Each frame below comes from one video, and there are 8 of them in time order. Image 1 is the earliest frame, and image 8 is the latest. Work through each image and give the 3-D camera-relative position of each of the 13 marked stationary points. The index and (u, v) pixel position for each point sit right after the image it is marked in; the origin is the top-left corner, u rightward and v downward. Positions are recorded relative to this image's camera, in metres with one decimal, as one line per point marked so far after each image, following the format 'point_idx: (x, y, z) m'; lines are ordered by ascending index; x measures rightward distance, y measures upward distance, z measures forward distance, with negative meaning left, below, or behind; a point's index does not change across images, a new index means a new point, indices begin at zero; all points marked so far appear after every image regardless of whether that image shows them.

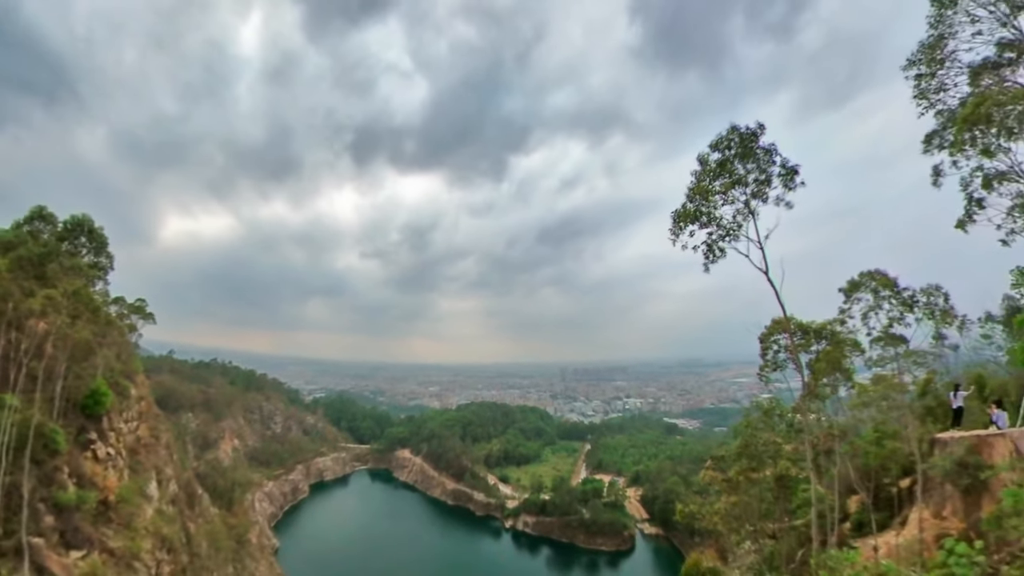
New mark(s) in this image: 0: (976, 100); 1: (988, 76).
0: (+10.3, +4.1, +12.3) m
1: (+10.2, +4.6, +12.0) m
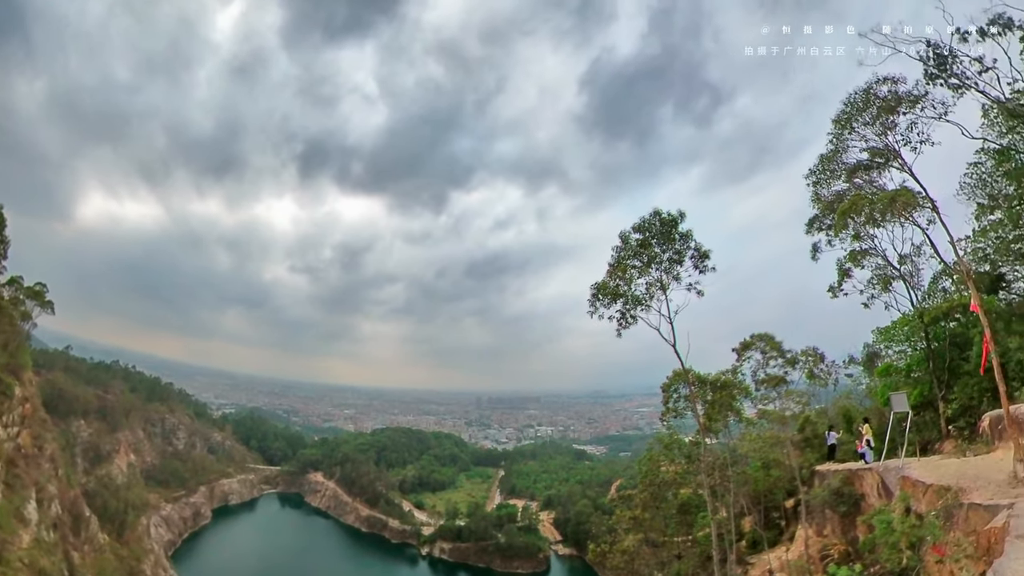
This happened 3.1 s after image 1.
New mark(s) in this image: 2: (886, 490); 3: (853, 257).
0: (+9.7, +2.6, +15.9) m
1: (+9.7, +3.2, +15.6) m
2: (+9.5, -5.1, +14.1) m
3: (+9.8, +1.0, +16.2) m
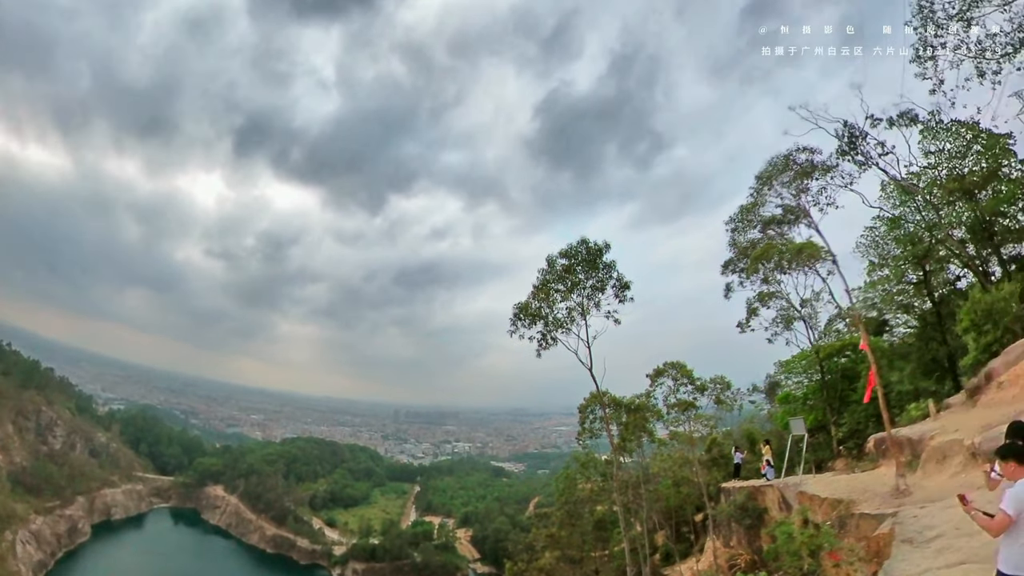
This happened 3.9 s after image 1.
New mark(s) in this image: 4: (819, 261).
0: (+8.3, +1.4, +18.2) m
1: (+8.4, +2.0, +18.1) m
2: (+7.9, -6.1, +16.0) m
3: (+8.2, -0.3, +18.5) m
4: (+9.3, +0.9, +17.0) m
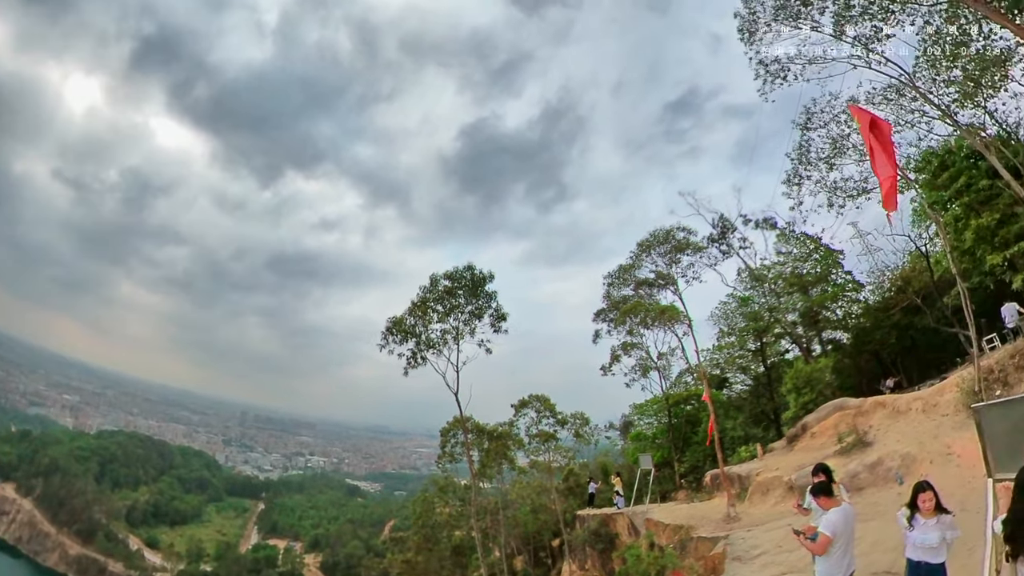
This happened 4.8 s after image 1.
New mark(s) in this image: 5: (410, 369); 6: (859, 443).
0: (+4.6, -0.5, +21.1) m
1: (+5.0, 0.0, +21.1) m
2: (+4.0, -7.8, +18.0) m
3: (+4.2, -2.2, +21.1) m
4: (+6.0, -1.2, +20.4) m
5: (-3.6, -2.9, +19.5) m
6: (+9.5, -4.2, +15.2) m
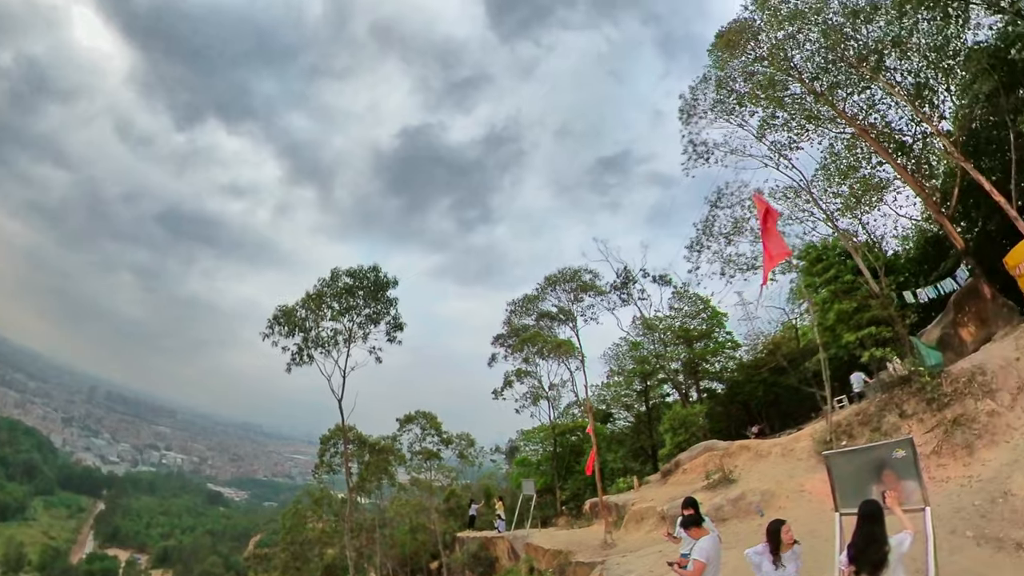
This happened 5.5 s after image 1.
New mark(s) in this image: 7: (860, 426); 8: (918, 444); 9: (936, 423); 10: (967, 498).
0: (+0.9, -1.7, +22.0) m
1: (+1.3, -1.3, +22.1) m
2: (+0.1, -8.6, +18.2) m
3: (+0.2, -3.3, +21.7) m
4: (+2.3, -2.7, +21.6) m
5: (-6.6, -2.5, +17.6) m
6: (+6.7, -6.0, +17.6) m
7: (+9.6, -3.8, +15.4) m
8: (+10.0, -3.8, +13.7) m
9: (+10.3, -3.2, +13.5) m
10: (+9.5, -4.4, +11.7) m
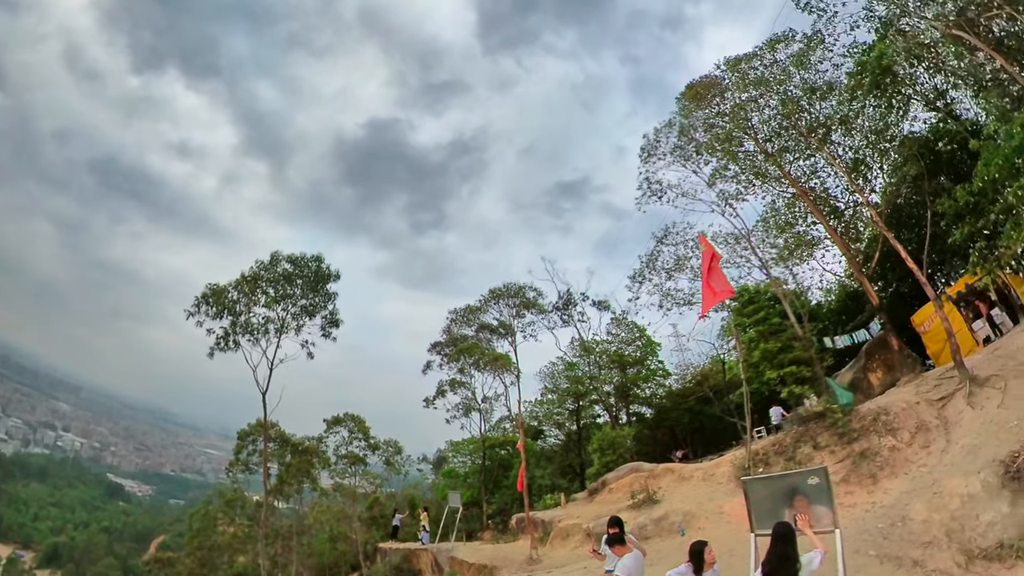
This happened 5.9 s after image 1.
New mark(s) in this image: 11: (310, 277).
0: (-1.5, -2.2, +21.8) m
1: (-1.1, -1.8, +22.1) m
2: (-2.3, -8.8, +17.6) m
3: (-2.3, -3.6, +21.4) m
4: (-0.2, -3.2, +21.8) m
5: (-8.1, -1.8, +16.1) m
6: (+4.5, -7.0, +18.5) m
7: (+8.1, -5.1, +17.1) m
8: (+8.7, -5.1, +15.4) m
9: (+9.1, -4.6, +15.3) m
10: (+8.6, -5.6, +13.4) m
11: (-7.2, +0.5, +19.9) m
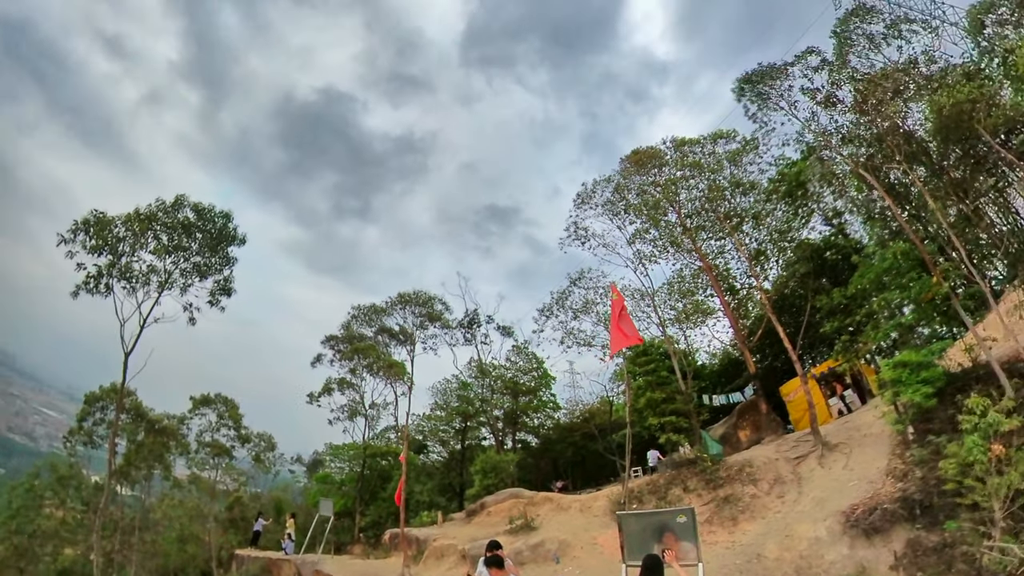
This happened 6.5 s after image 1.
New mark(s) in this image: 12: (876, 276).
0: (-5.2, -2.1, +20.7) m
1: (-4.9, -1.8, +21.1) m
2: (-6.0, -8.3, +15.8) m
3: (-6.1, -3.3, +19.8) m
4: (-4.2, -3.4, +20.9) m
5: (-9.4, -0.2, +13.3) m
6: (+0.5, -8.1, +18.9) m
7: (+4.6, -6.9, +18.8) m
8: (+5.7, -7.0, +17.4) m
9: (+6.2, -6.6, +17.5) m
10: (+6.1, -7.4, +15.4) m
11: (-9.4, +1.8, +17.4) m
12: (+9.8, +0.3, +15.2) m
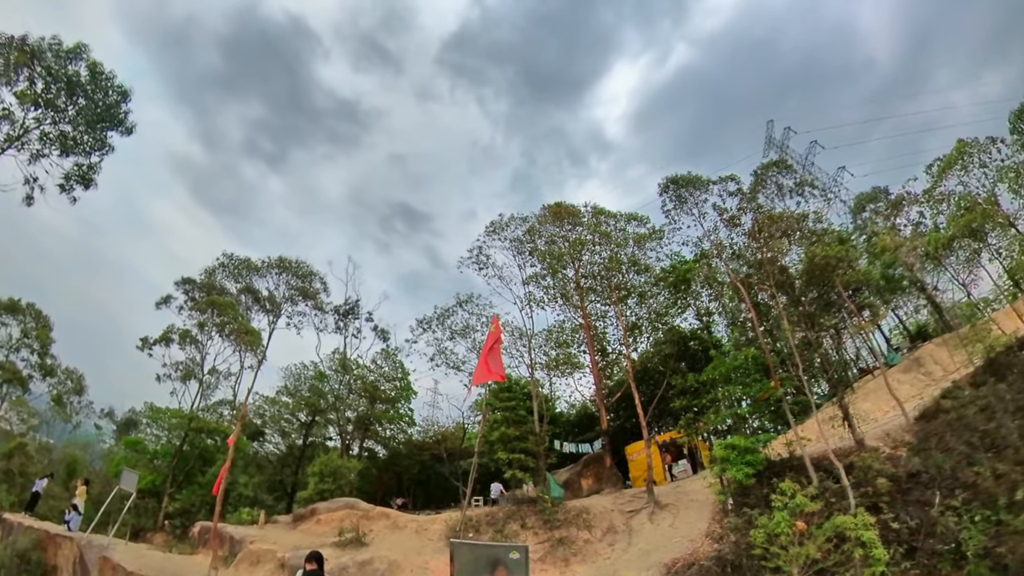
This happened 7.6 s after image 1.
0: (-8.9, -0.5, +17.7) m
1: (-8.7, -0.3, +18.2) m
2: (-9.4, -6.0, +12.1) m
3: (-9.7, -1.3, +16.4) m
4: (-8.4, -2.0, +18.1) m
5: (-9.1, +2.7, +9.6) m
6: (-4.8, -7.9, +17.3) m
7: (-0.9, -8.0, +18.9) m
8: (+0.6, -8.5, +18.1) m
9: (+1.2, -8.2, +18.4) m
10: (+1.7, -8.9, +16.3) m
11: (-10.2, +4.6, +13.6) m
12: (+7.1, -2.7, +18.4) m
